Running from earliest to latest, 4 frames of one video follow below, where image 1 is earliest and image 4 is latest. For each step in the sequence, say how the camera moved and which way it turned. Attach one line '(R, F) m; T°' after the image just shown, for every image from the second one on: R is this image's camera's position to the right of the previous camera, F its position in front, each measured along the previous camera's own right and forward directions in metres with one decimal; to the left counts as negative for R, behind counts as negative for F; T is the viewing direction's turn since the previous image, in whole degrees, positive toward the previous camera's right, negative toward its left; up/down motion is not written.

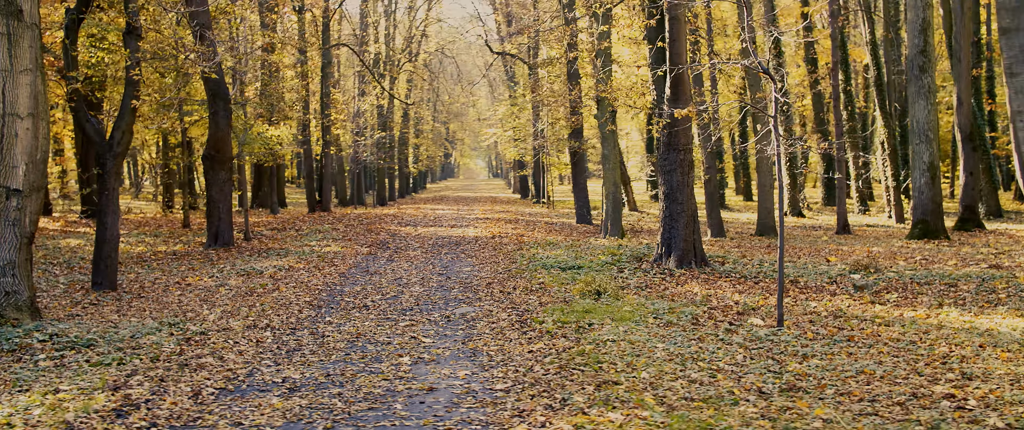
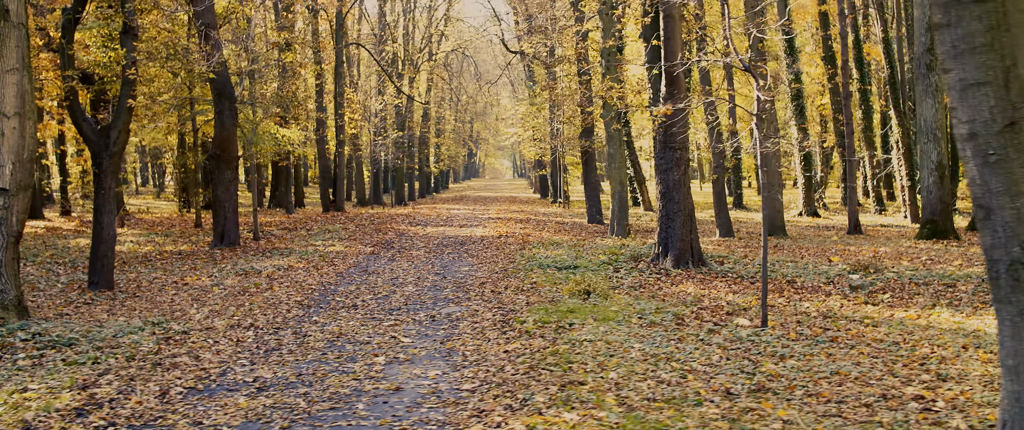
(+1.6, +0.2) m; -1°
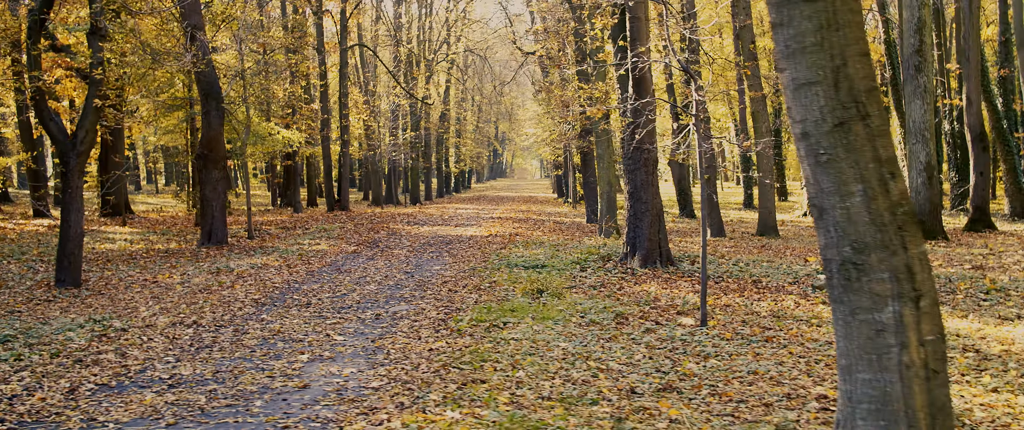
(+3.6, +0.1) m; -1°
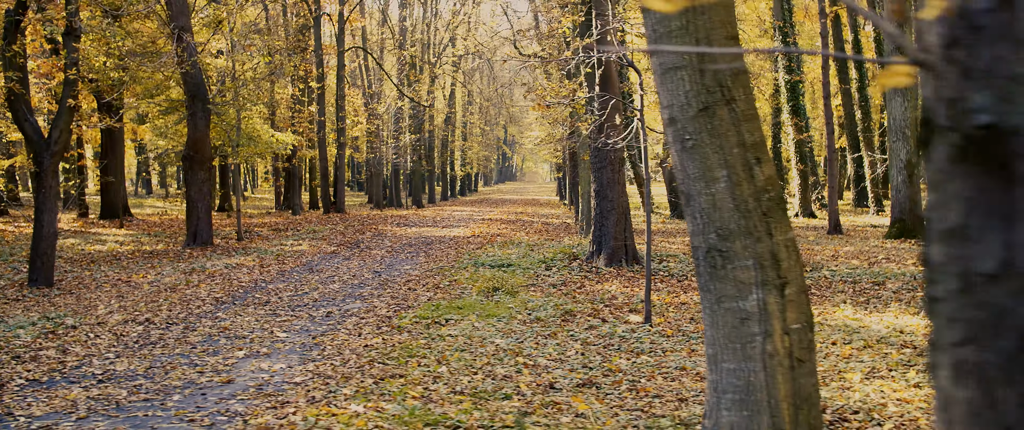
(+2.8, 0.0) m; 0°
